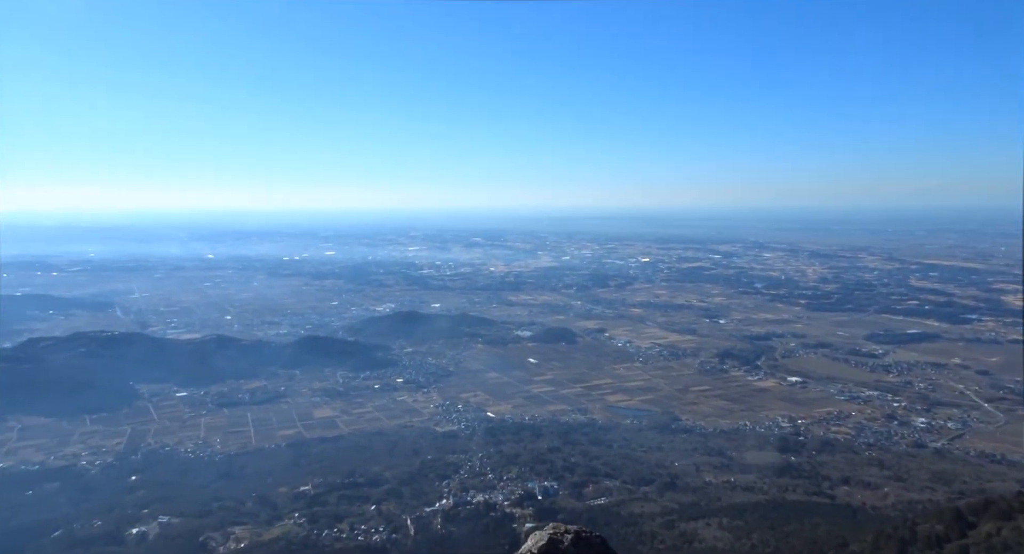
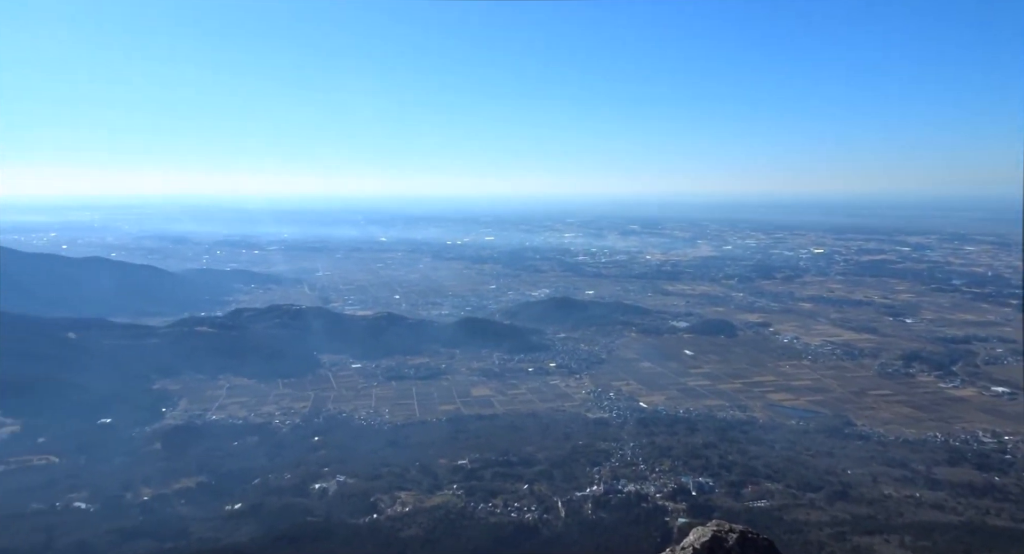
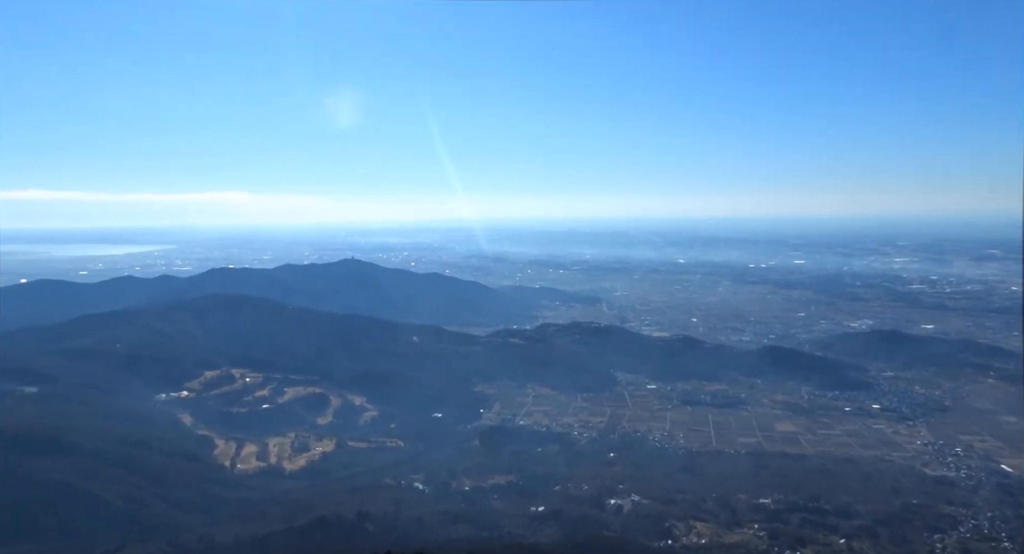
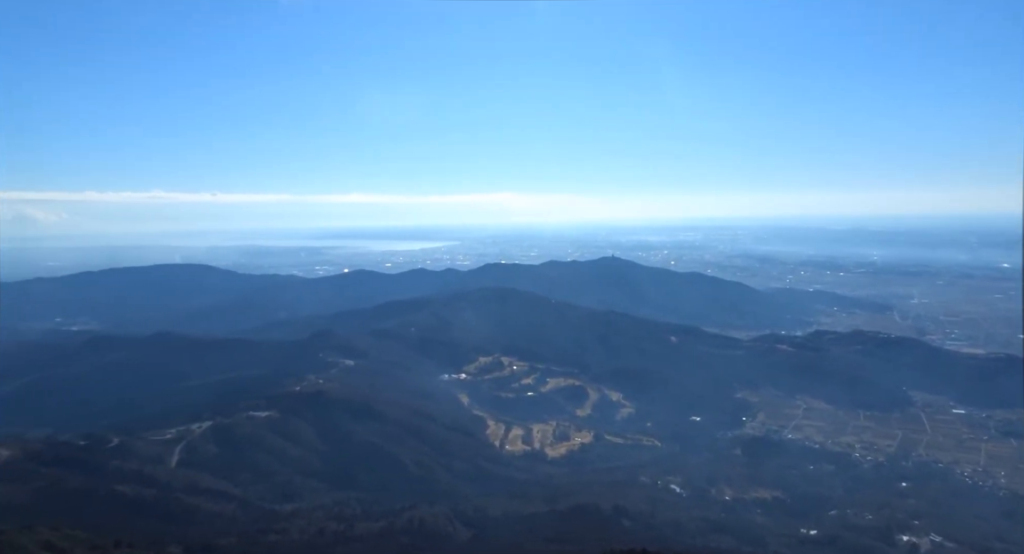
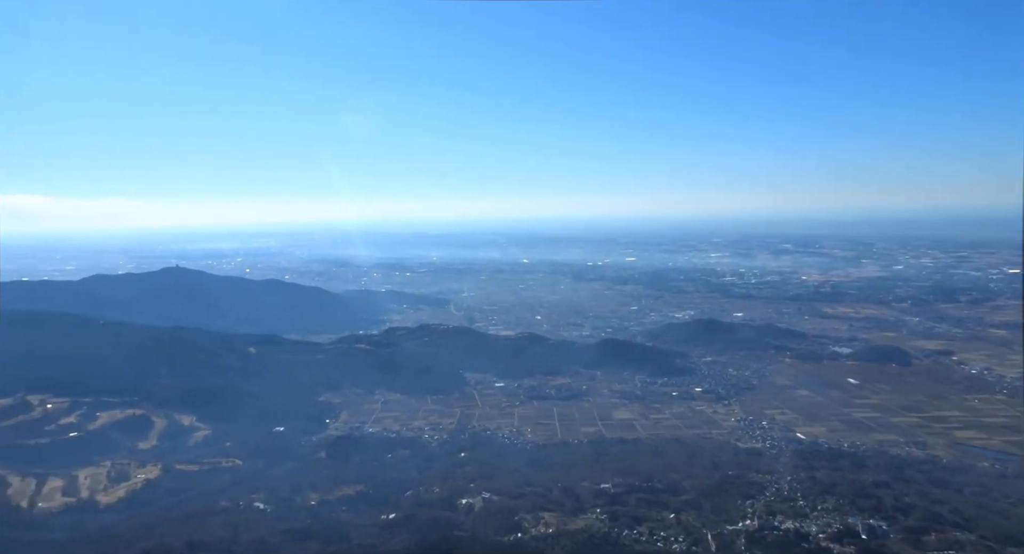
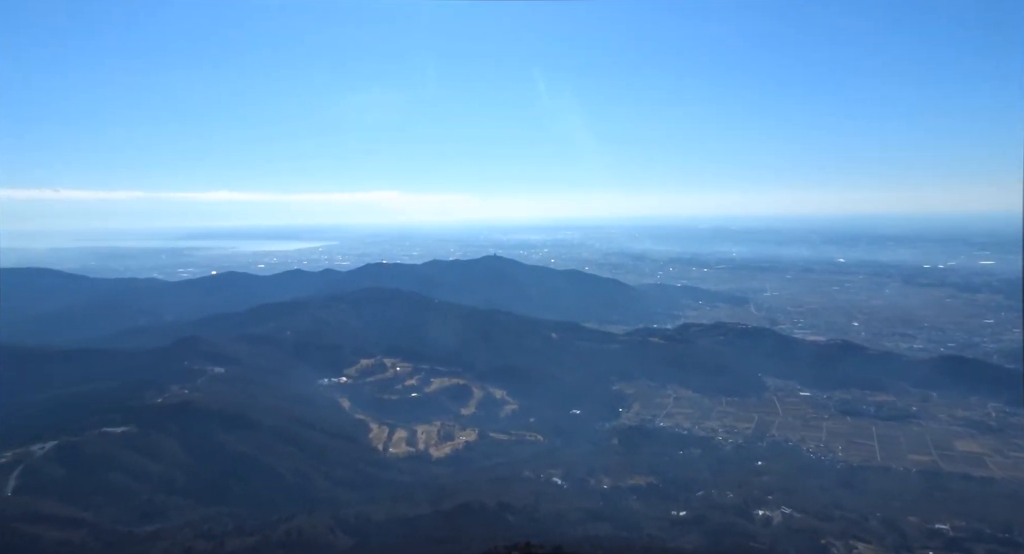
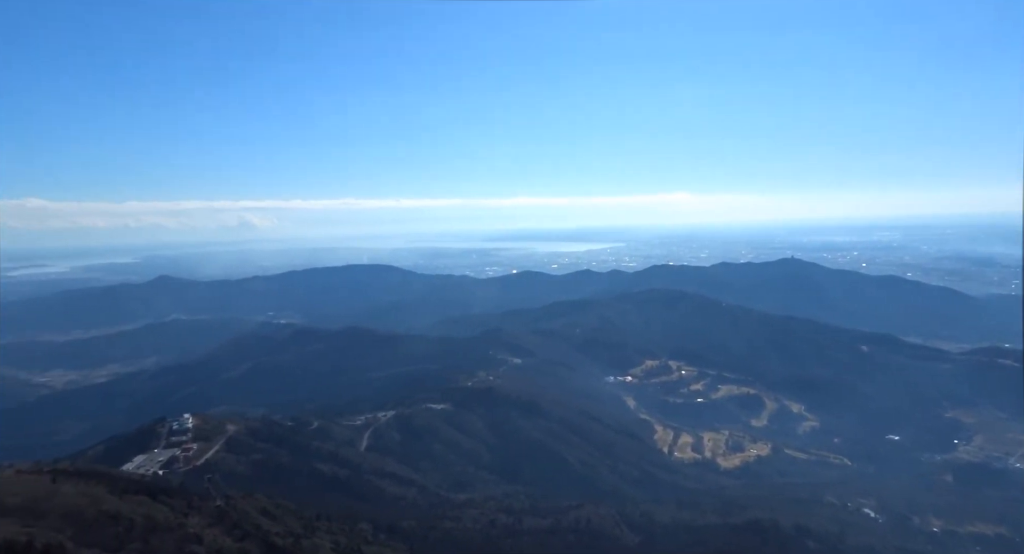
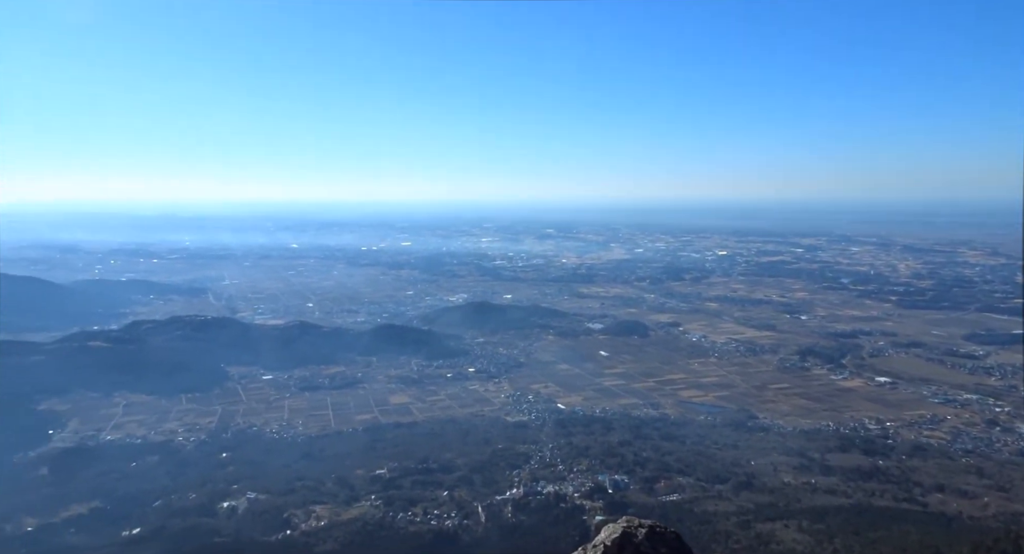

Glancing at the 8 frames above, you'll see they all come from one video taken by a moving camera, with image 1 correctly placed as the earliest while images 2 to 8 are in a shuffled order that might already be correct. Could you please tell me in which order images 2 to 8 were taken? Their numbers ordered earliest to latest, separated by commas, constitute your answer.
8, 2, 5, 3, 6, 4, 7
